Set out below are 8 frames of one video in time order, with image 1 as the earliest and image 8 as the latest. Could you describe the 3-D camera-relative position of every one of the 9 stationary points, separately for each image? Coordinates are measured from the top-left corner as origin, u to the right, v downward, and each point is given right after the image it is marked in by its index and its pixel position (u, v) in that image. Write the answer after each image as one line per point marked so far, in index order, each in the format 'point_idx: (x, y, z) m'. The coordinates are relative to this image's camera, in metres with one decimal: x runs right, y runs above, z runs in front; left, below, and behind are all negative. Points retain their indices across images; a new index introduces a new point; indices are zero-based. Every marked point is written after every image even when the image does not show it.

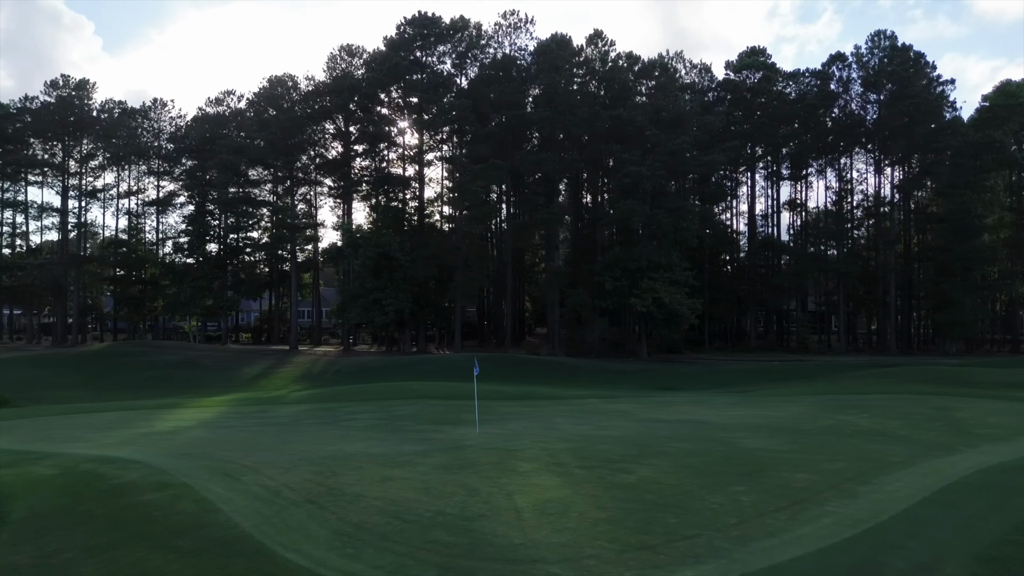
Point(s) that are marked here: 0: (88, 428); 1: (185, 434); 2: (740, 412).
0: (-8.1, -2.7, +14.5) m
1: (-5.9, -2.6, +13.6) m
2: (+4.9, -2.7, +16.4) m
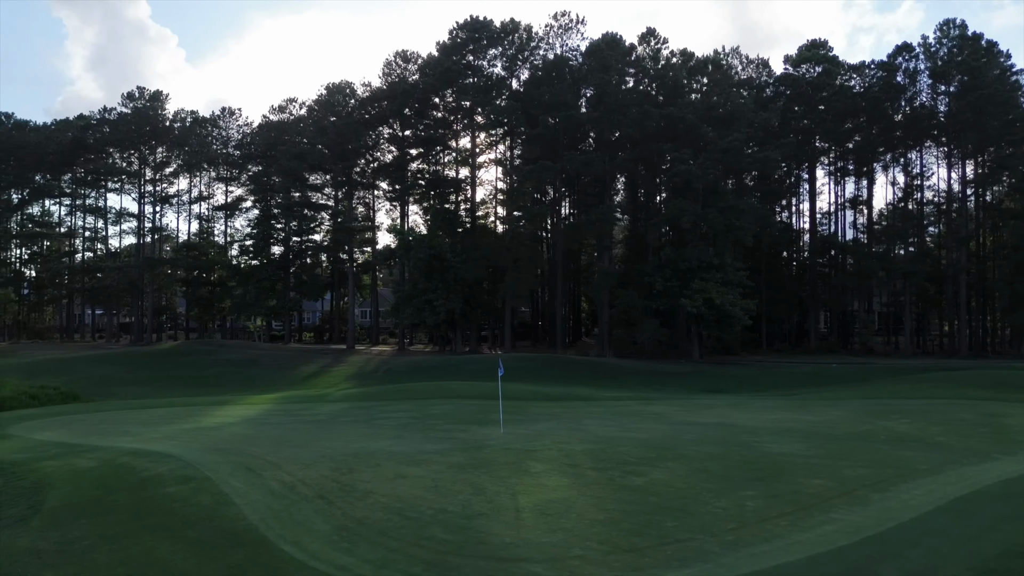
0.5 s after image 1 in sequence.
0: (-7.5, -2.7, +15.3) m
1: (-5.4, -2.7, +14.2) m
2: (+5.6, -2.7, +16.1) m
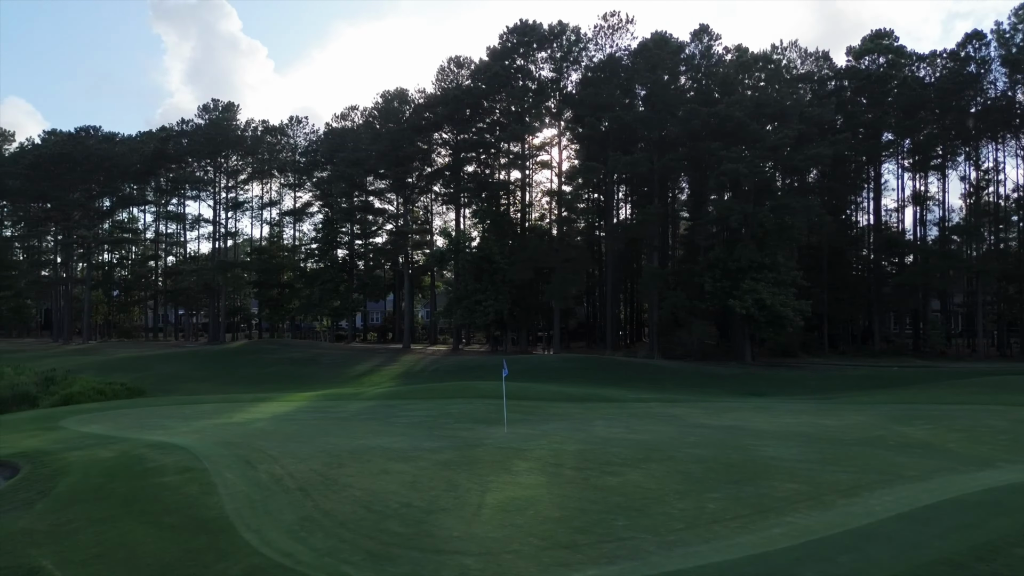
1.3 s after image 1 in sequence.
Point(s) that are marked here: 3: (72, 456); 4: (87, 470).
0: (-7.2, -2.8, +16.4) m
1: (-5.2, -2.7, +15.1) m
2: (+5.9, -2.7, +15.8) m
3: (-6.7, -2.6, +11.5) m
4: (-5.9, -2.5, +10.4) m
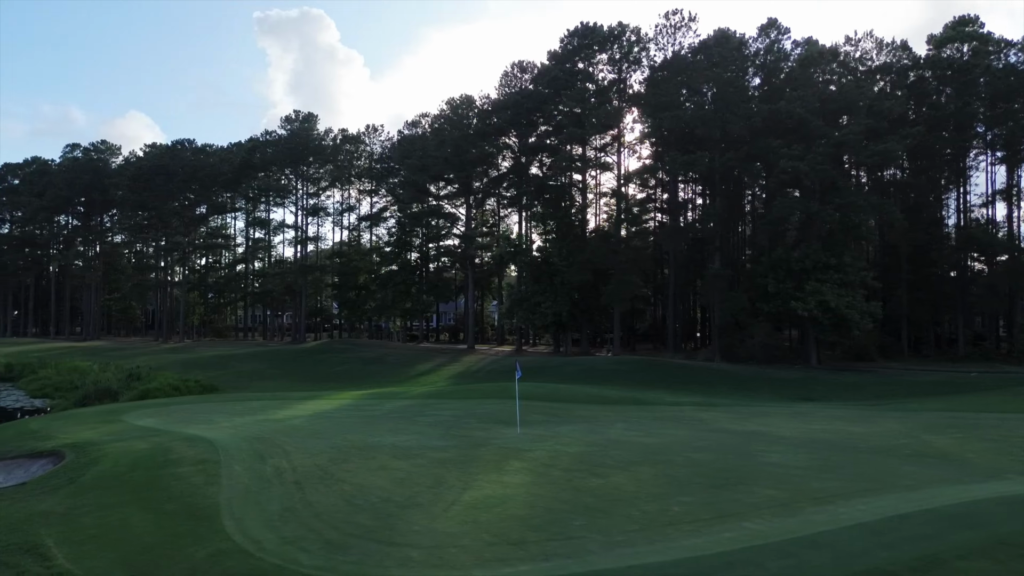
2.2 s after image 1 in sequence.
0: (-6.6, -2.9, +17.5) m
1: (-4.8, -2.8, +16.0) m
2: (+6.3, -2.8, +15.4) m
3: (-6.7, -2.7, +12.6) m
4: (-6.0, -2.6, +11.5) m
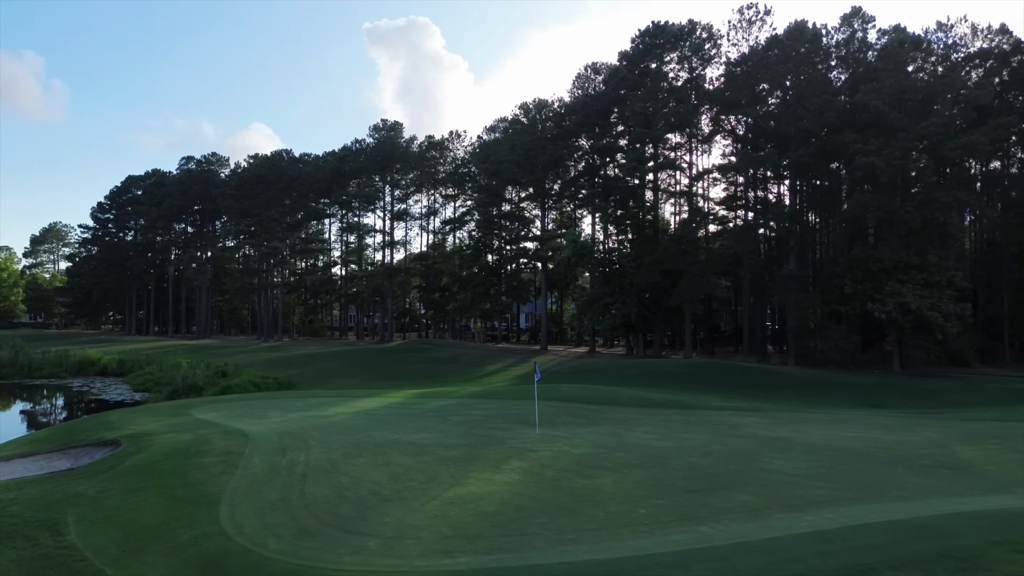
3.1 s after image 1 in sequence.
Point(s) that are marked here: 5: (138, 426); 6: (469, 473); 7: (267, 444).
0: (-5.8, -3.0, +18.8) m
1: (-4.1, -2.9, +17.0) m
2: (+6.8, -2.9, +14.9) m
3: (-6.4, -2.8, +13.9) m
4: (-5.9, -2.7, +12.7) m
5: (-8.0, -3.0, +16.3) m
6: (-0.6, -2.7, +11.2) m
7: (-4.2, -2.7, +13.0) m
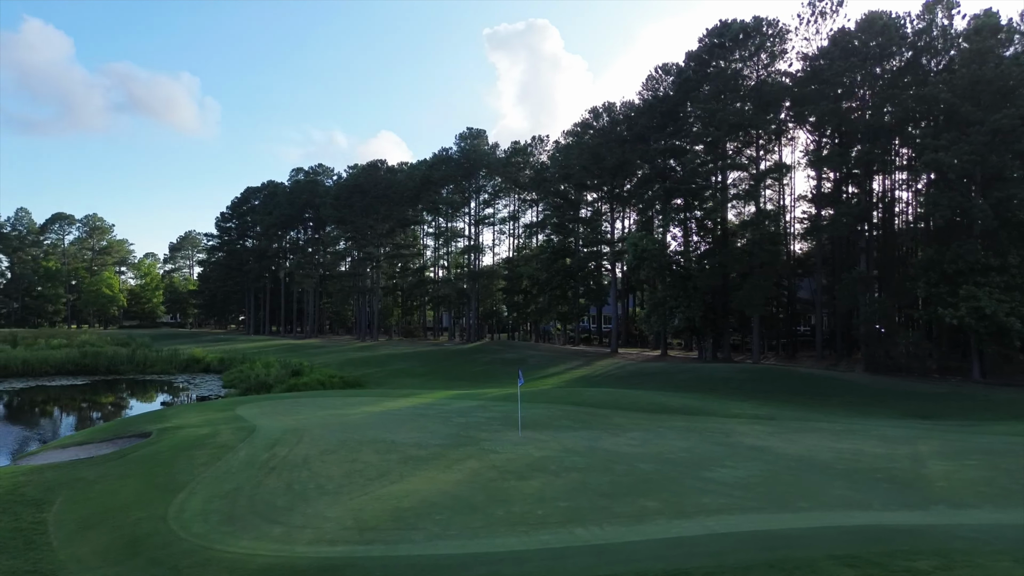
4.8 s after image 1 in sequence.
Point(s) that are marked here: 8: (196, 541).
0: (-5.3, -3.2, +20.3) m
1: (-4.0, -3.1, +18.4) m
2: (+6.5, -3.0, +14.5) m
3: (-6.8, -3.0, +15.7) m
4: (-6.4, -2.9, +14.4) m
5: (-8.0, -3.2, +18.2) m
6: (-1.4, -2.9, +12.0) m
7: (-4.7, -2.9, +14.4) m
8: (-3.6, -2.9, +8.6) m
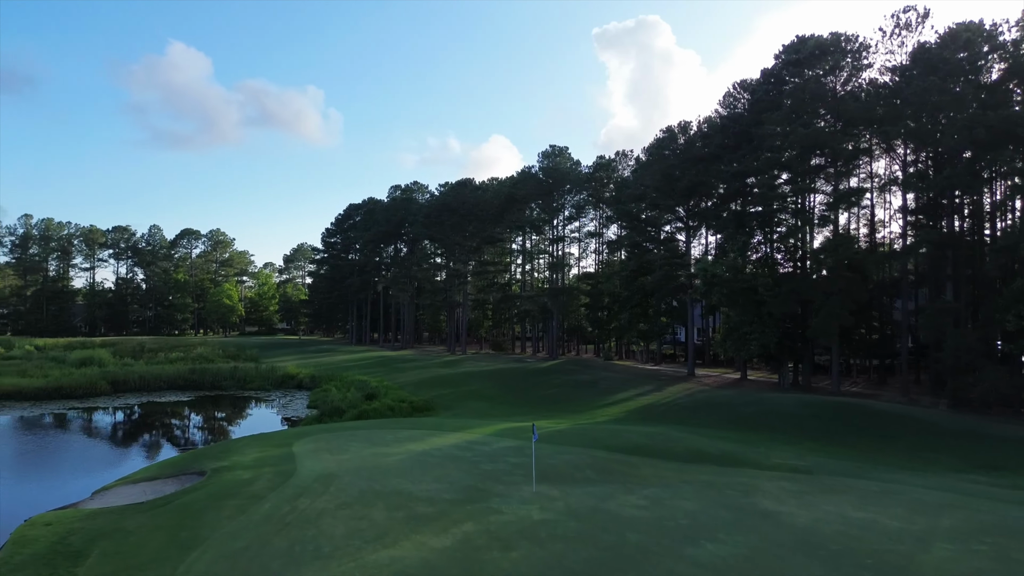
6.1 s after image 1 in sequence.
0: (-4.2, -4.4, +21.5) m
1: (-3.2, -4.3, +19.4) m
2: (+6.6, -4.2, +14.1) m
3: (-6.3, -4.2, +17.1) m
4: (-6.2, -4.2, +15.8) m
5: (-7.1, -4.4, +19.8) m
6: (-1.6, -4.1, +12.7) m
7: (-4.5, -4.1, +15.5) m
8: (-4.2, -4.1, +9.7) m
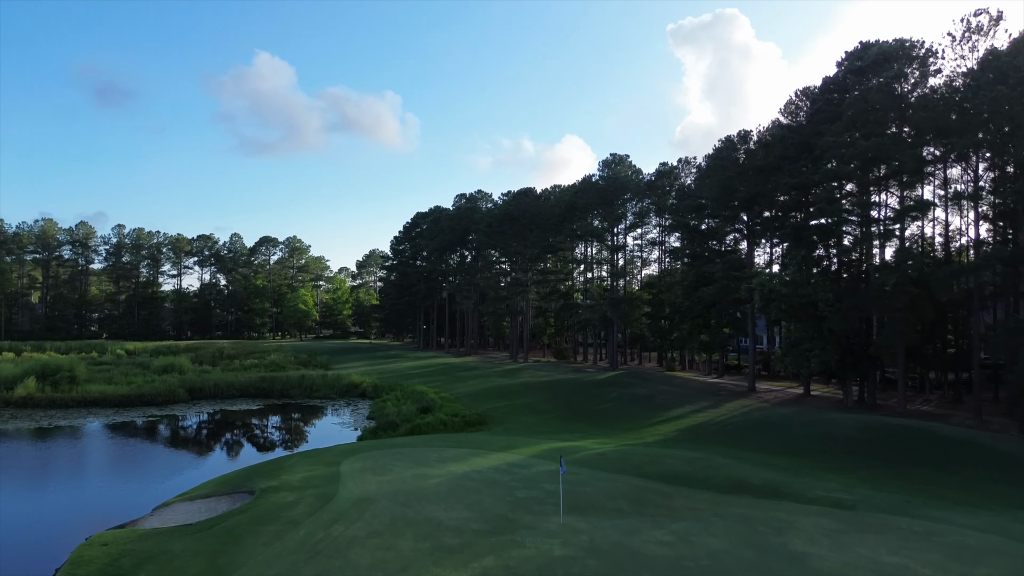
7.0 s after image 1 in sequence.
0: (-3.0, -5.2, +22.1) m
1: (-2.2, -5.1, +19.9) m
2: (+7.0, -4.9, +13.7) m
3: (-5.6, -4.9, +17.9) m
4: (-5.5, -4.9, +16.6) m
5: (-6.1, -5.1, +20.7) m
6: (-1.3, -4.8, +13.1) m
7: (-3.9, -4.8, +16.2) m
8: (-4.1, -4.8, +10.3) m
